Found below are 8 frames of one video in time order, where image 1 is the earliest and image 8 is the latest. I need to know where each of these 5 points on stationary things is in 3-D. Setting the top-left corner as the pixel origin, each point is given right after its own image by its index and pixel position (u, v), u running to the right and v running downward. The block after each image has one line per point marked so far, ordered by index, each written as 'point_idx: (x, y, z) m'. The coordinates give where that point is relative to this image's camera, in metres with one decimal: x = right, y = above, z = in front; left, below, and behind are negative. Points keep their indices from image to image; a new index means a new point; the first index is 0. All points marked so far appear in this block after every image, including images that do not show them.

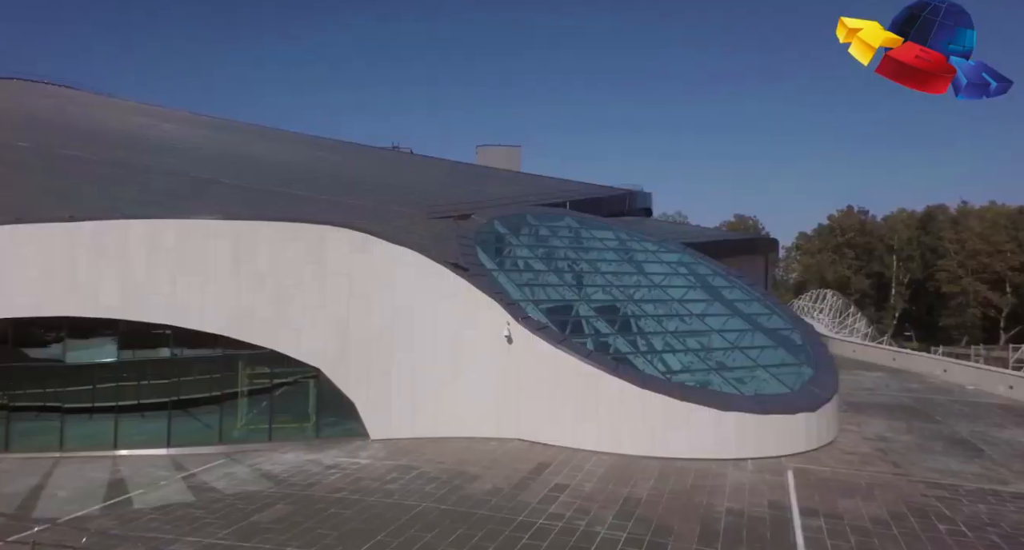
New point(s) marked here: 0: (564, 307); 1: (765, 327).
0: (+1.0, -0.6, +14.0) m
1: (+5.4, -1.2, +15.1) m
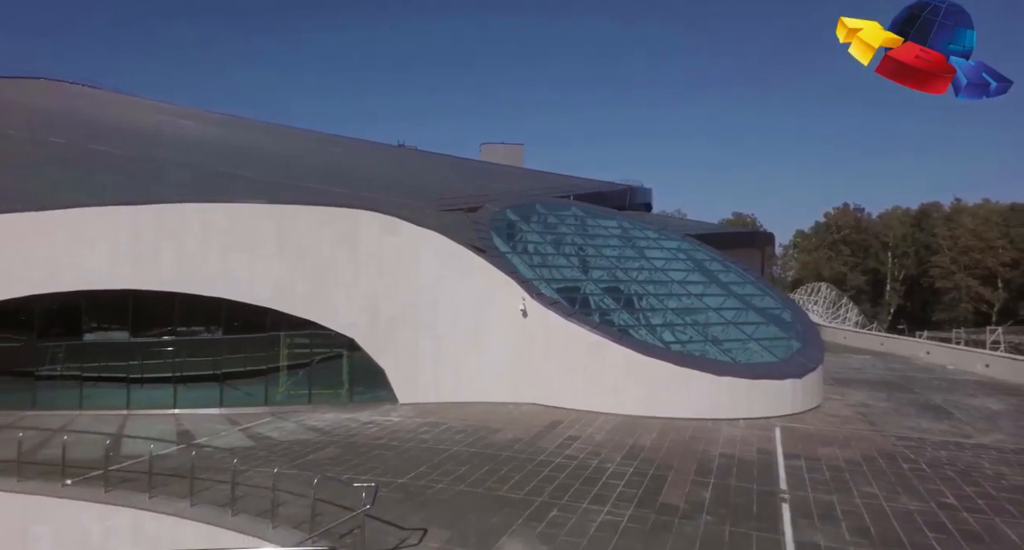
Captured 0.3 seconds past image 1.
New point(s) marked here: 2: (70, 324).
0: (+1.3, -0.2, +15.4) m
1: (+5.7, -0.8, +16.5) m
2: (-8.2, -0.9, +13.6) m
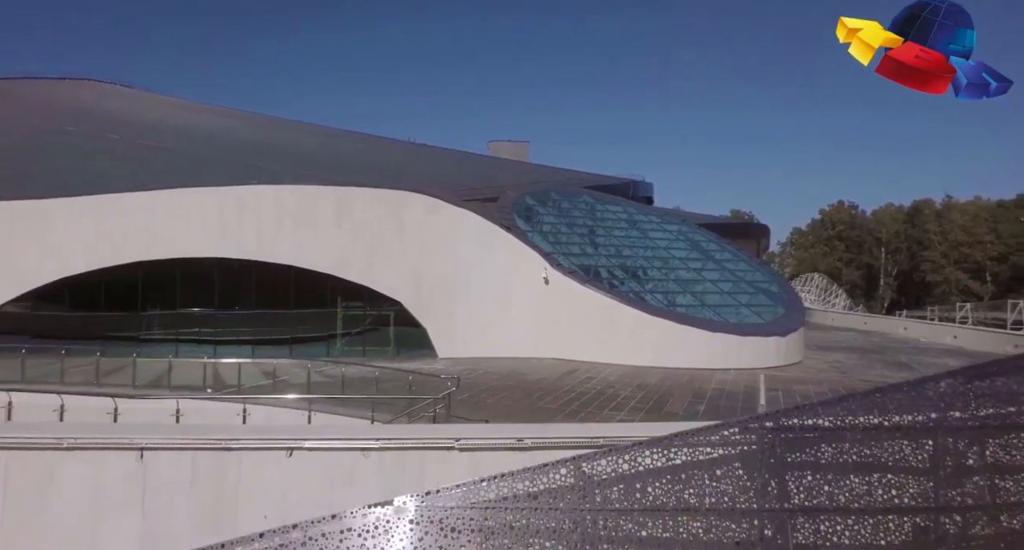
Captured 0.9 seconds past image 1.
0: (+1.9, +0.4, +17.7) m
1: (+6.2, -0.2, +18.8) m
2: (-7.6, -0.3, +15.9) m
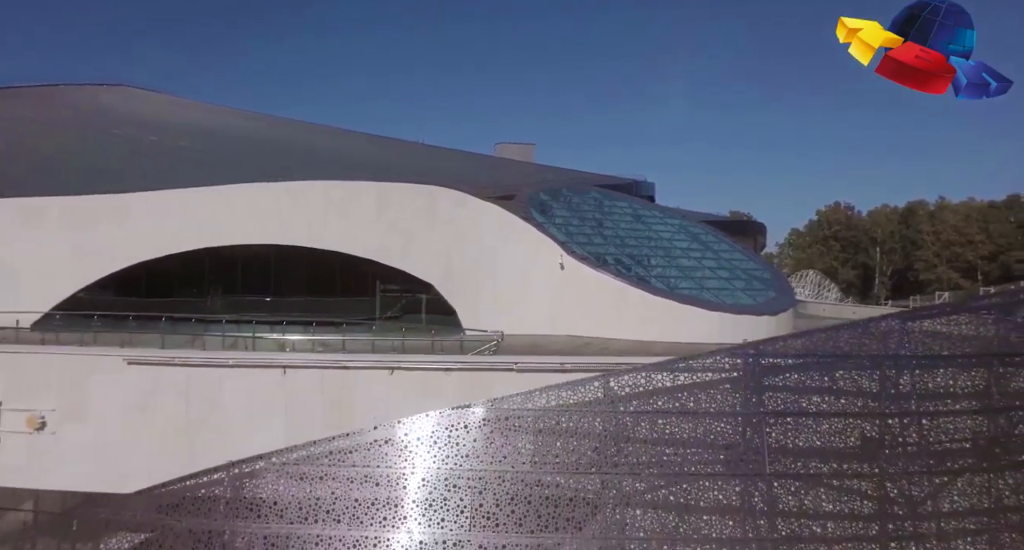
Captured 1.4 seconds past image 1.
0: (+2.3, +0.7, +19.6) m
1: (+6.7, +0.1, +20.8) m
2: (-7.1, +0.1, +17.8) m
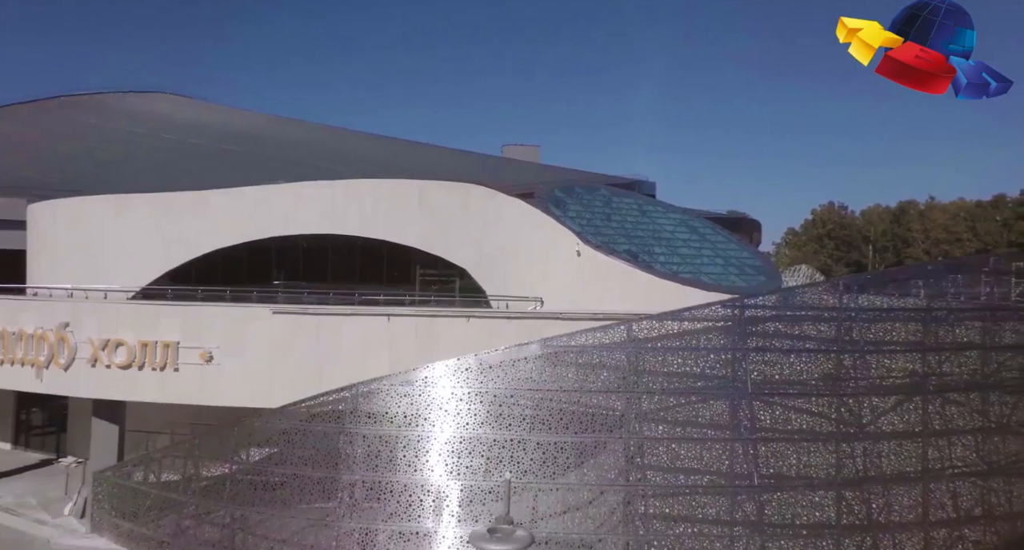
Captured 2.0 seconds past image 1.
0: (+3.0, +1.1, +22.2) m
1: (+7.4, +0.5, +23.4) m
2: (-6.5, +0.5, +20.4) m
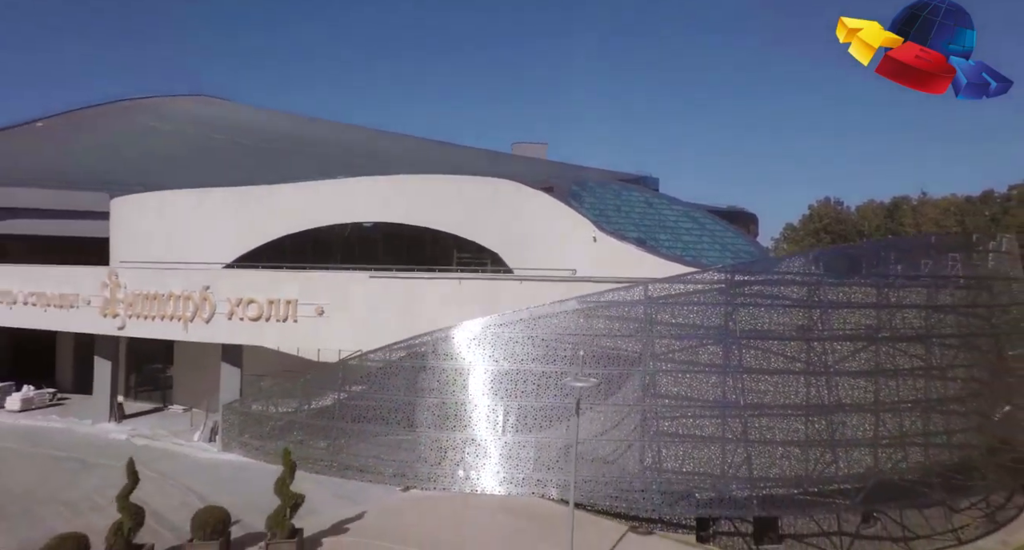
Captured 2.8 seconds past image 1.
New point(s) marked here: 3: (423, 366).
0: (+3.8, +1.7, +25.3) m
1: (+8.2, +1.1, +26.4) m
2: (-5.7, +1.0, +23.4) m
3: (-1.6, -1.7, +13.2) m
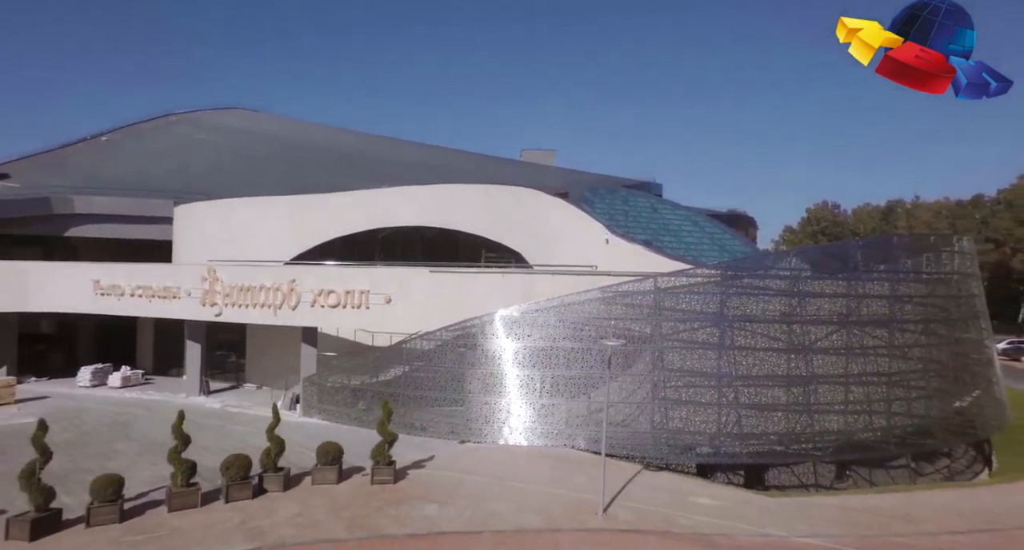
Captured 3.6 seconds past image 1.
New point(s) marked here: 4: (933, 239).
0: (+4.6, +1.8, +28.1) m
1: (+8.9, +1.2, +29.3) m
2: (-4.9, +1.1, +26.3) m
3: (-0.9, -1.6, +16.1) m
4: (+10.5, +0.9, +17.8) m
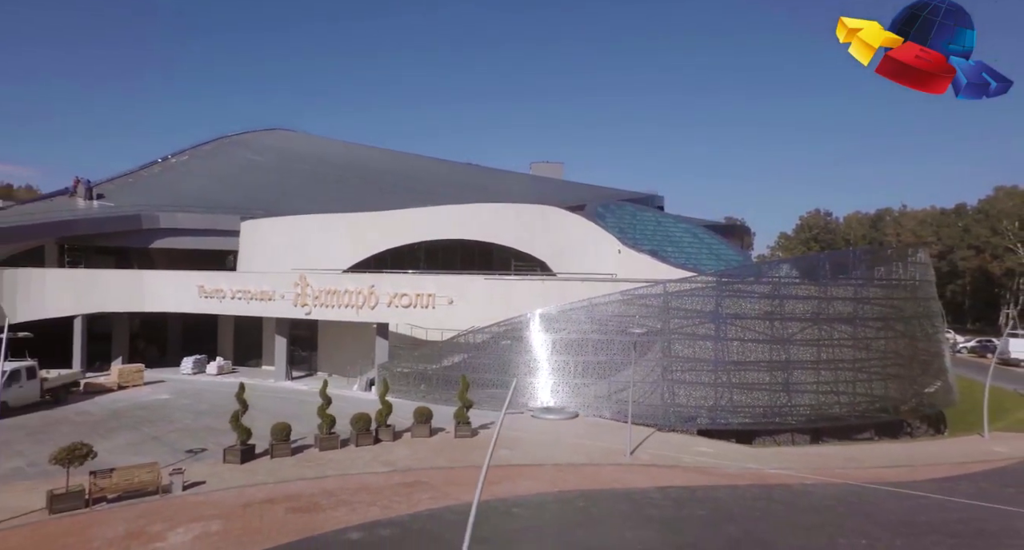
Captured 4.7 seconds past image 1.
0: (+5.6, +1.5, +32.2) m
1: (+9.9, +0.9, +33.3) m
2: (-3.9, +0.9, +30.3) m
3: (+0.2, -1.7, +20.1) m
4: (+11.5, +0.7, +21.8) m
